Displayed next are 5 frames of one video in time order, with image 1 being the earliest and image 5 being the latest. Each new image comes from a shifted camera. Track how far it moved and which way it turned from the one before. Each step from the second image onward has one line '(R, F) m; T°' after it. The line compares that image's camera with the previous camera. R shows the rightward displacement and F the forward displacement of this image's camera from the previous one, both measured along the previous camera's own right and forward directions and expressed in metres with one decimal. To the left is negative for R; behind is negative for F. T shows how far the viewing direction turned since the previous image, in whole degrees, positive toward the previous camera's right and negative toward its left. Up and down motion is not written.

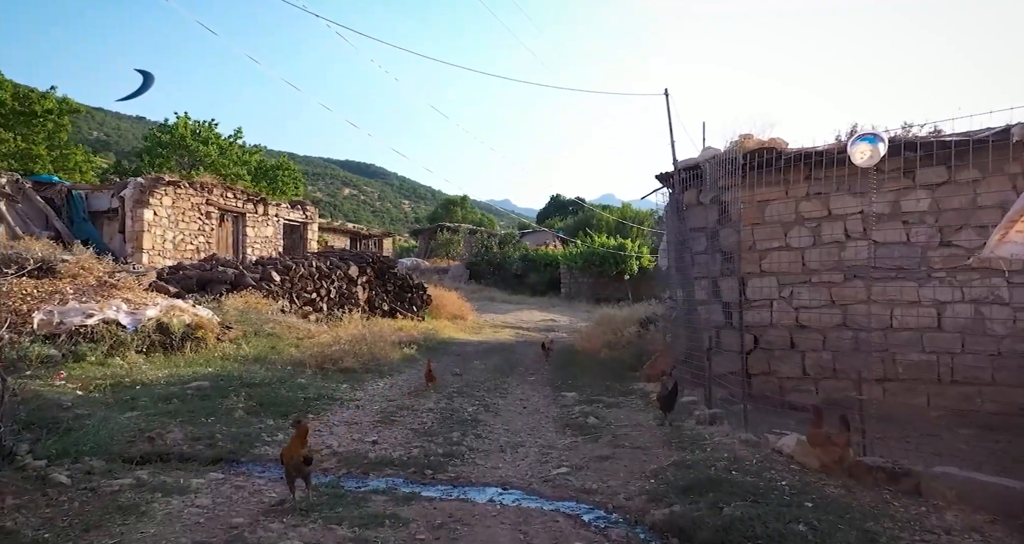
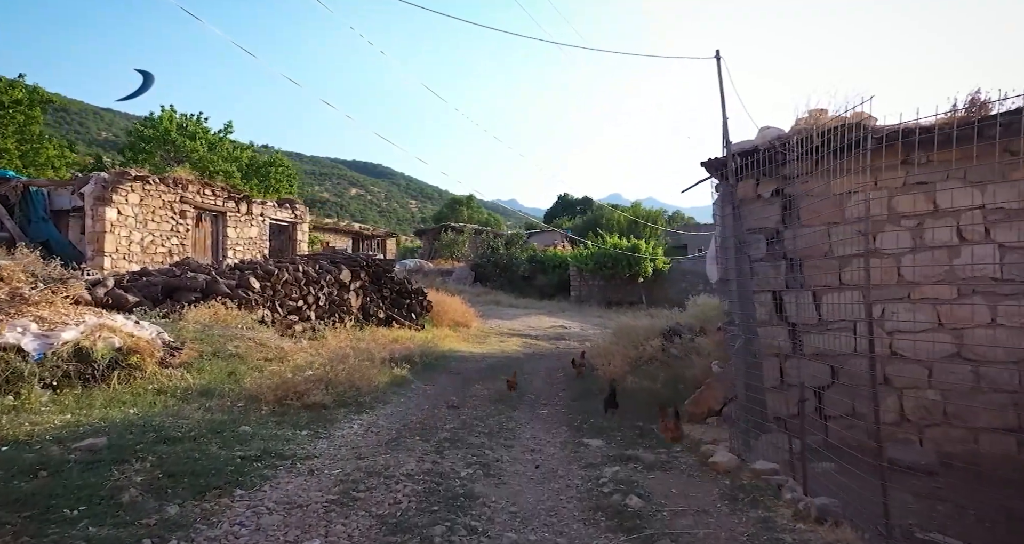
(0.0, +1.2) m; -1°
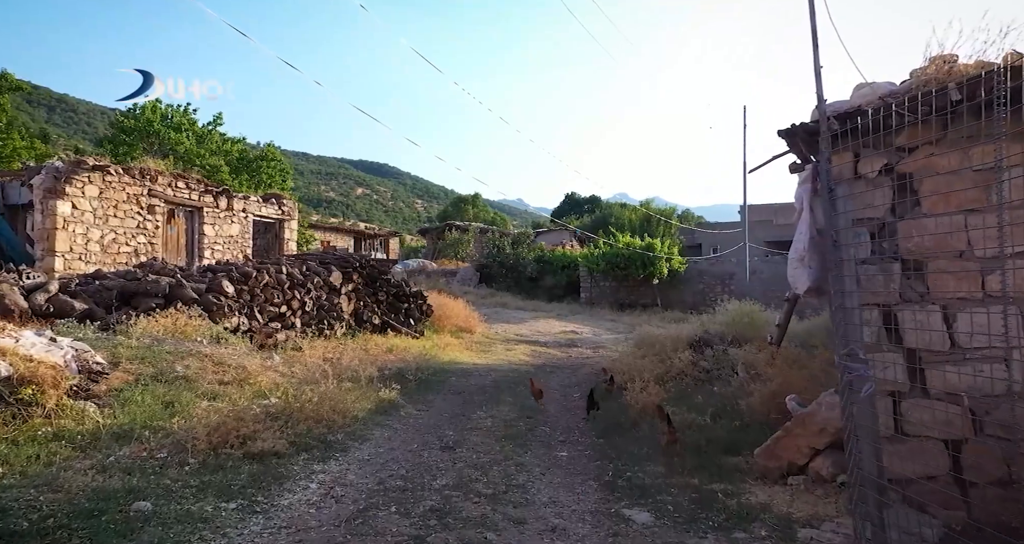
(0.0, +1.2) m; -1°
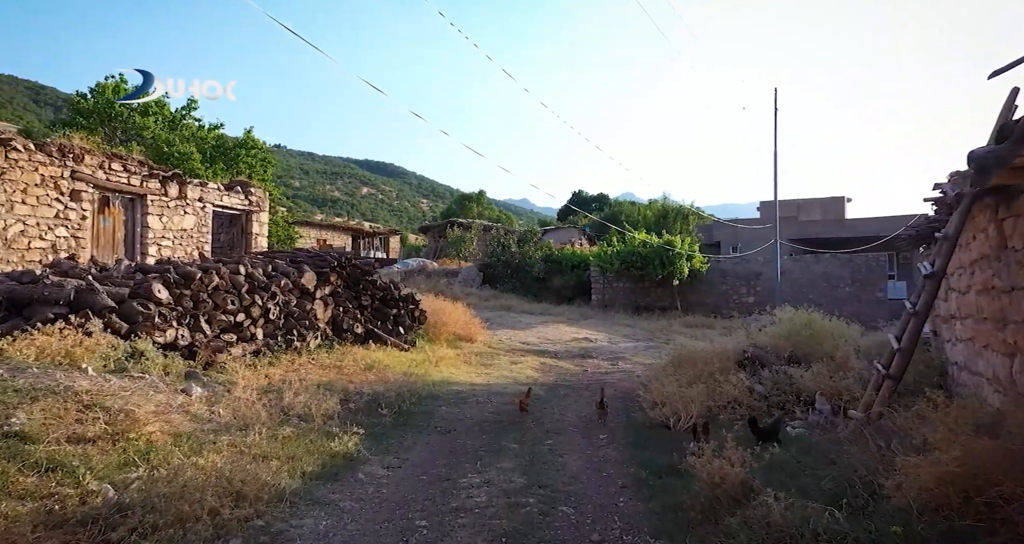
(0.0, +1.8) m; -1°
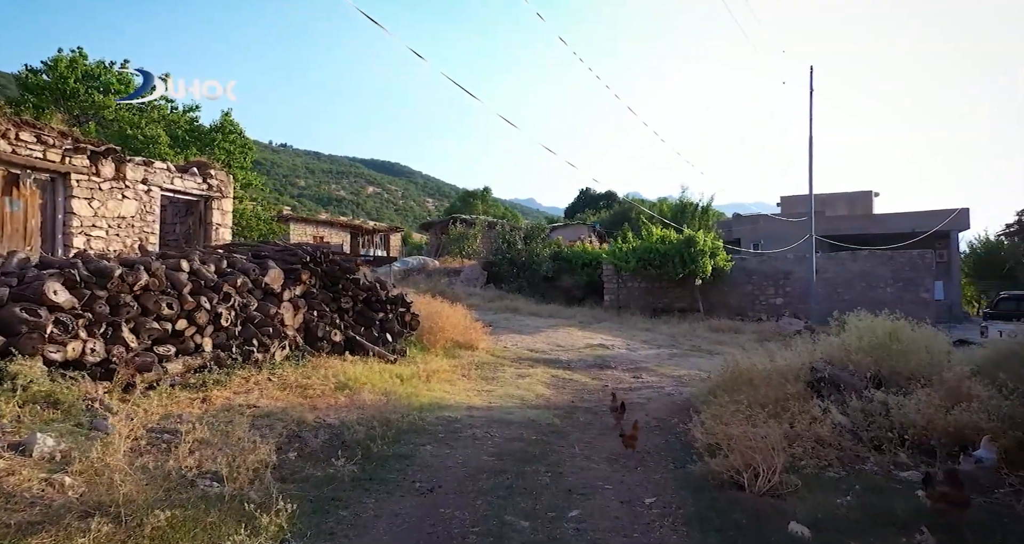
(0.0, +1.7) m; -1°
